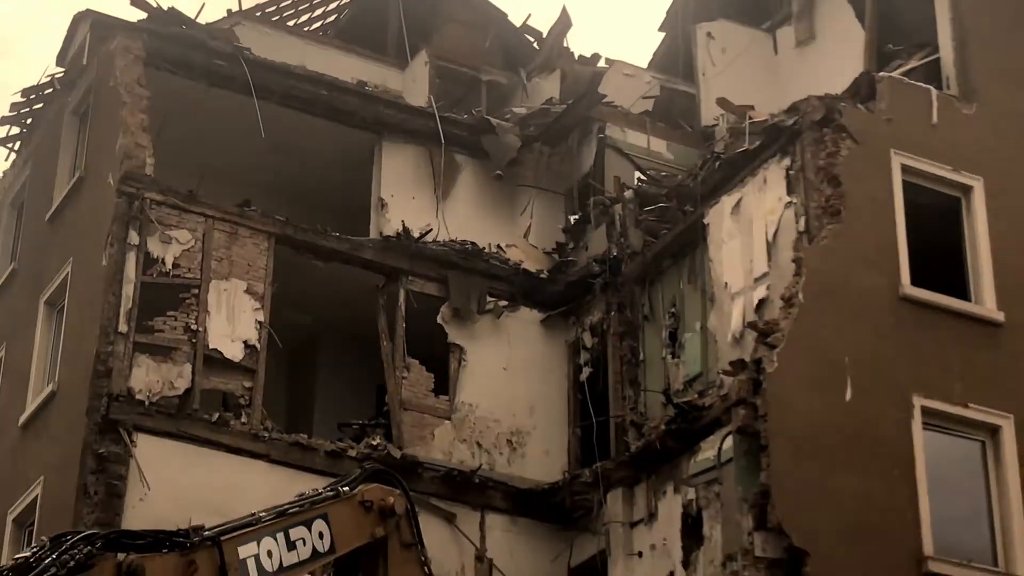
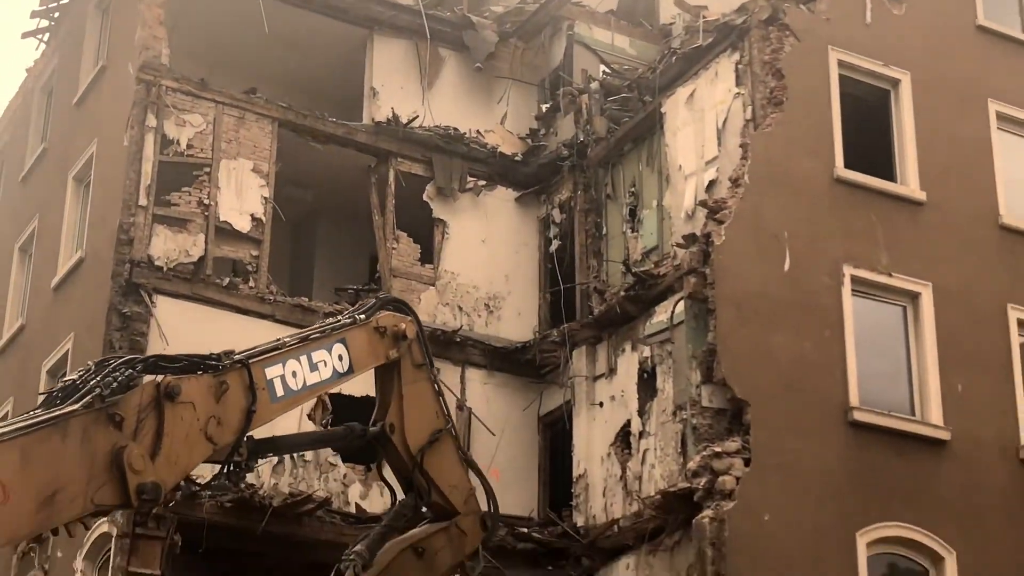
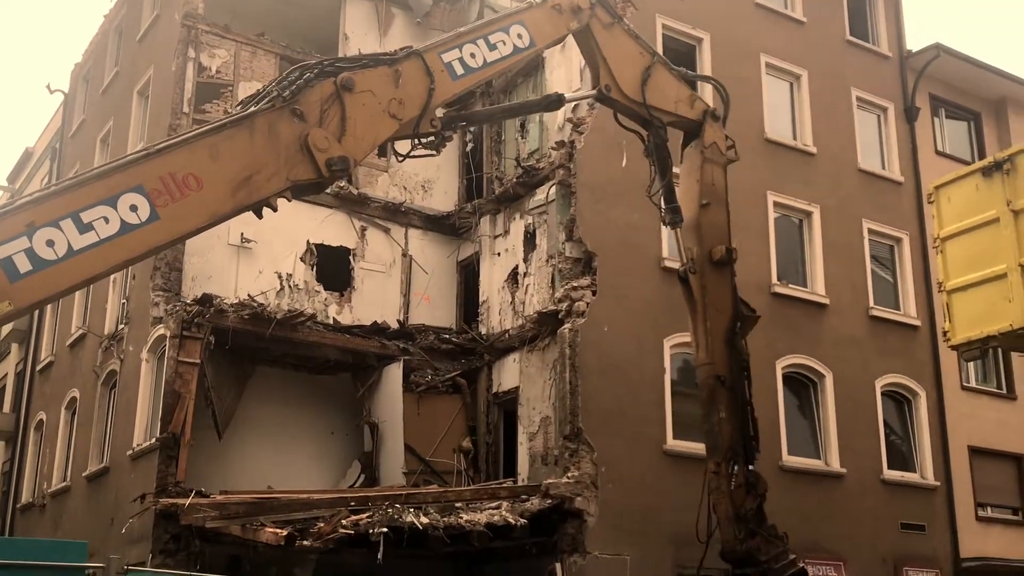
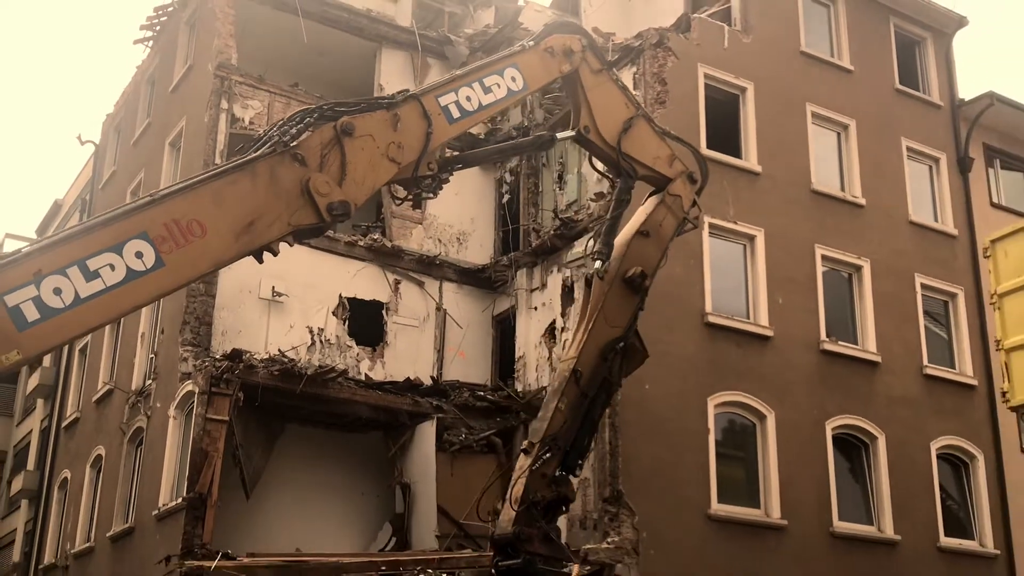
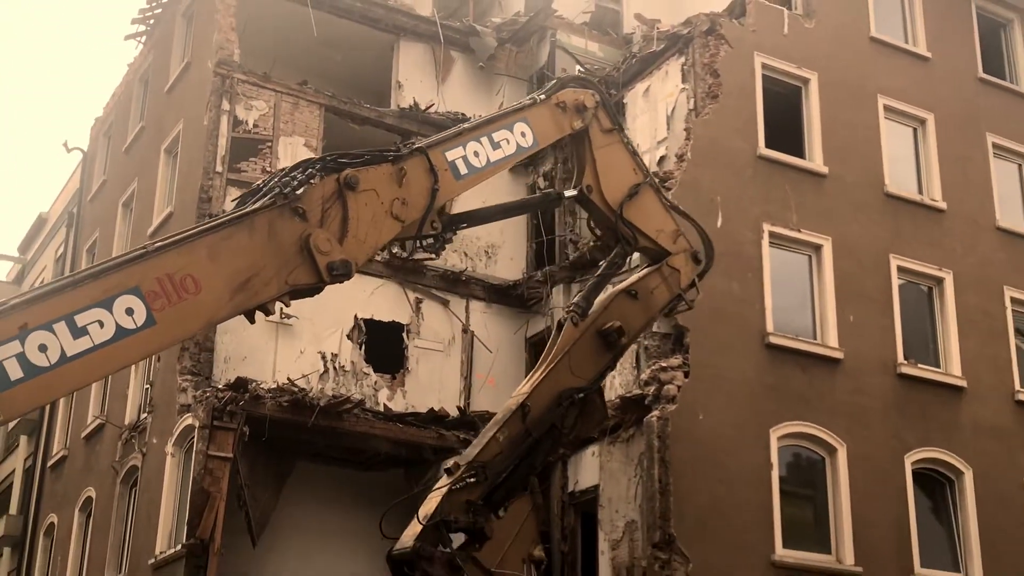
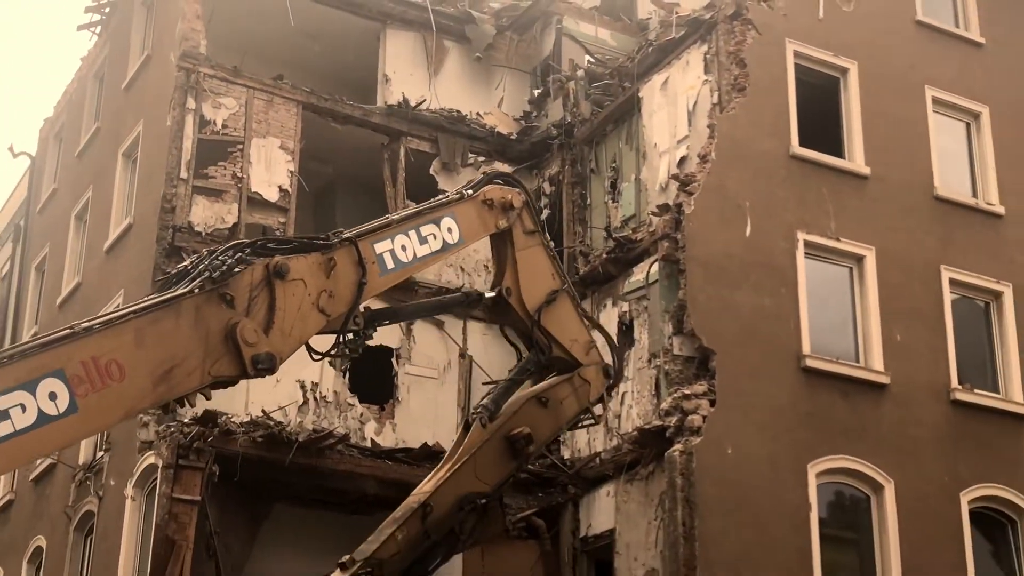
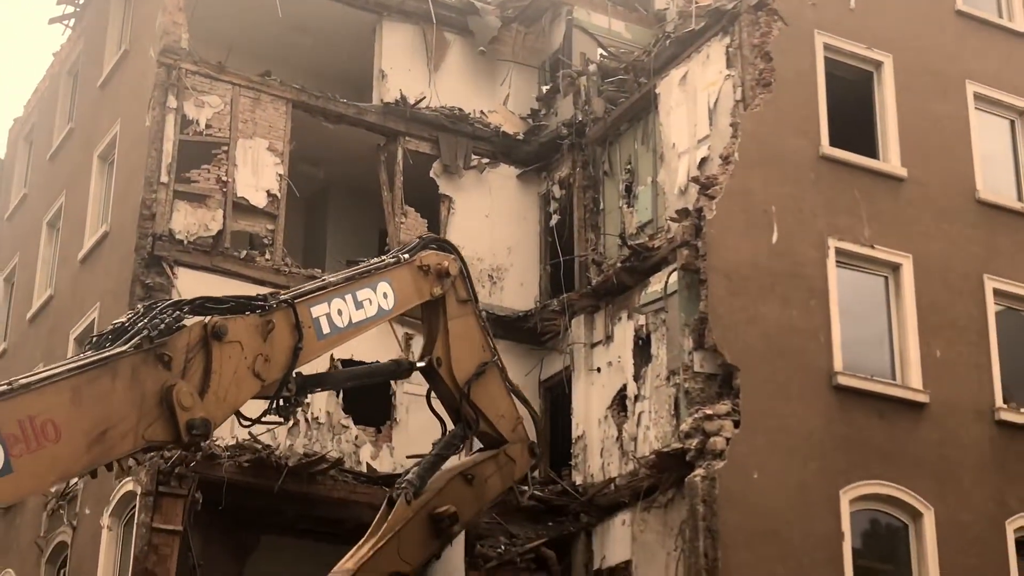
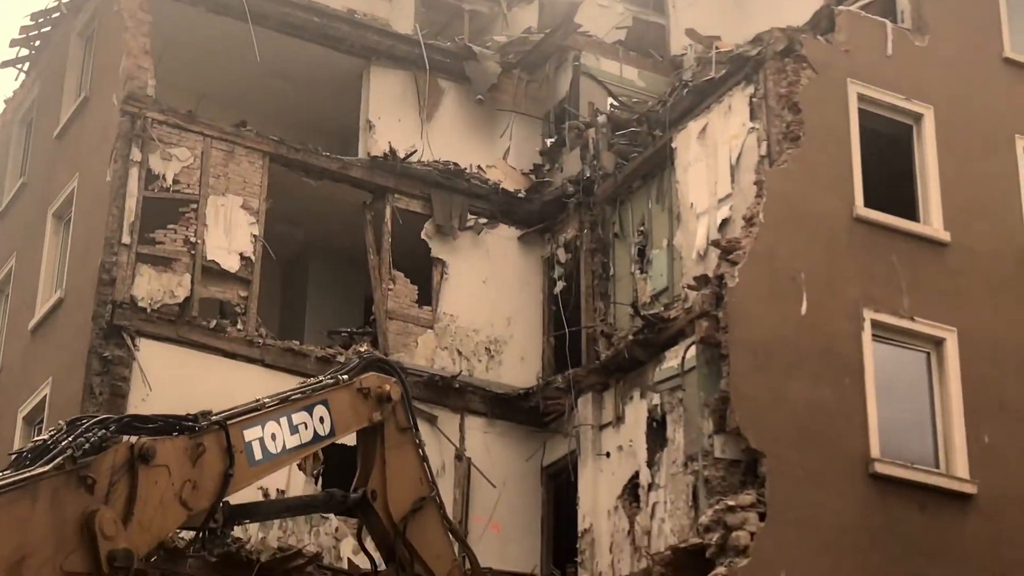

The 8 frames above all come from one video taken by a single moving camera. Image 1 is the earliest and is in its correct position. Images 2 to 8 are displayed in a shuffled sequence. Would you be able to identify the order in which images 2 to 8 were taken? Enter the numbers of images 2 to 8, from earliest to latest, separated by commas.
8, 2, 7, 6, 5, 4, 3
